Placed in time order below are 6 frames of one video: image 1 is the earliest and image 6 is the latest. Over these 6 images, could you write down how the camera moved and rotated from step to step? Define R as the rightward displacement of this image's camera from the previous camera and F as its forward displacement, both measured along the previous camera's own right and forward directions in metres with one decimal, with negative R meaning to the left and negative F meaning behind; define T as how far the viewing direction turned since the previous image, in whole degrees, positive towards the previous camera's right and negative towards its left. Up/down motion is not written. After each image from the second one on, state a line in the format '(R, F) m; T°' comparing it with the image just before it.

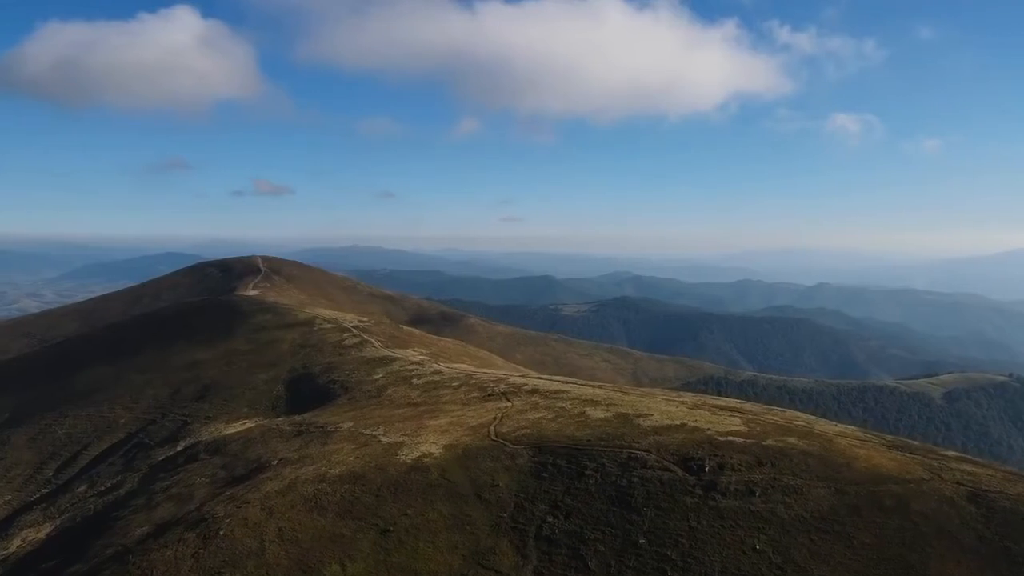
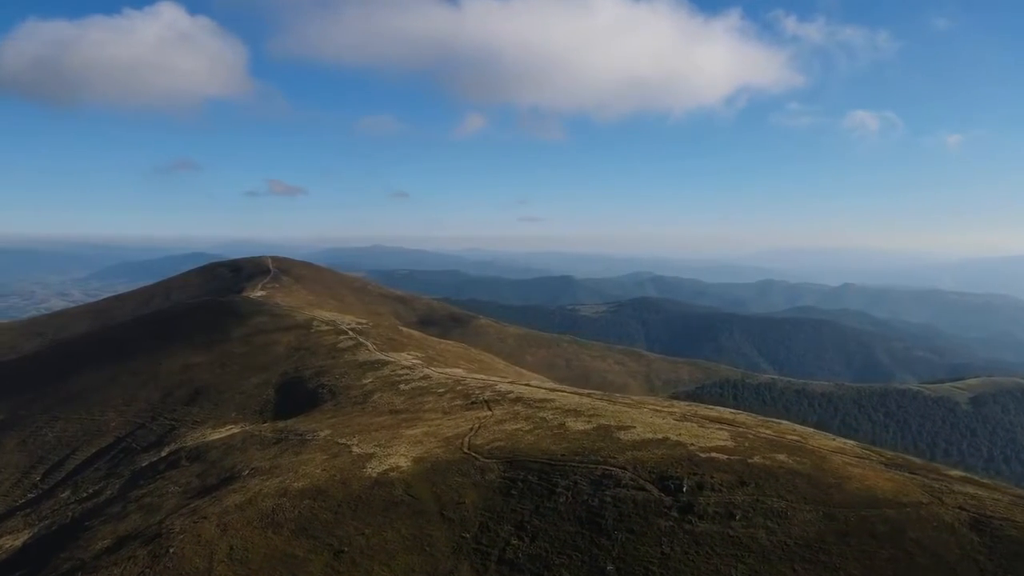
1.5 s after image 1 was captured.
(+3.5, +2.4) m; -2°
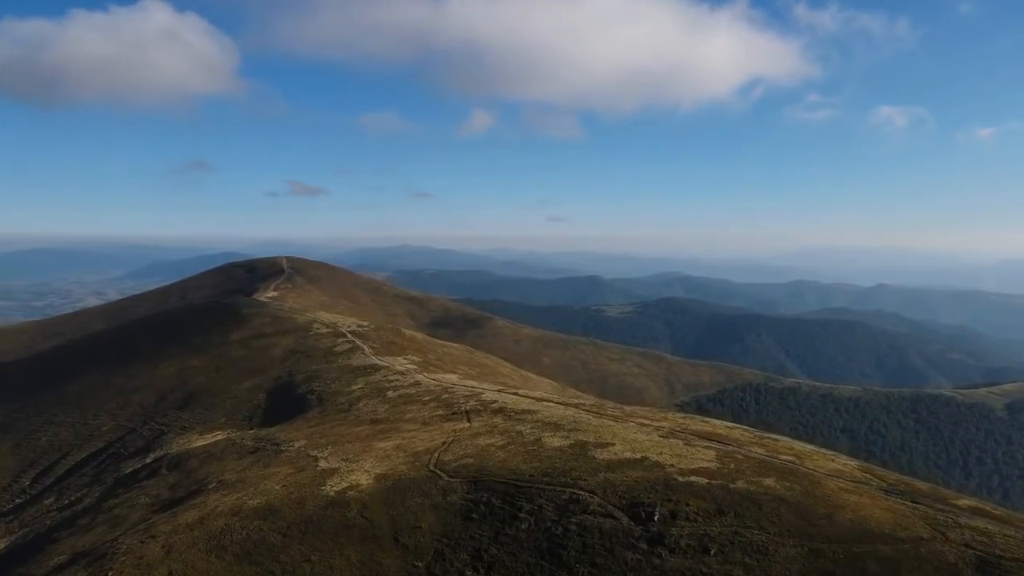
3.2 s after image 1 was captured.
(+4.0, +2.9) m; -2°
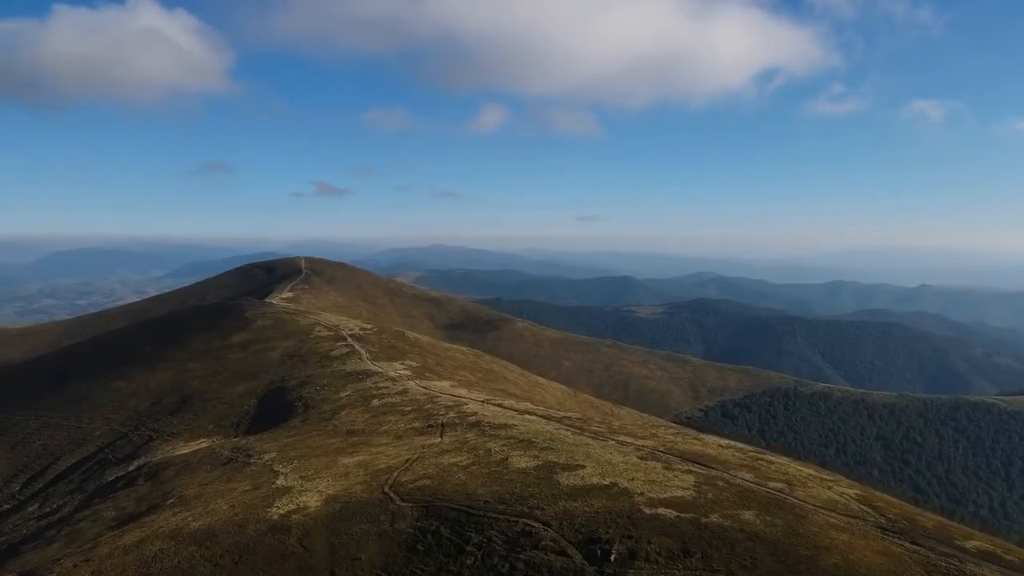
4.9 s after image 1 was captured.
(+4.7, +3.4) m; -3°
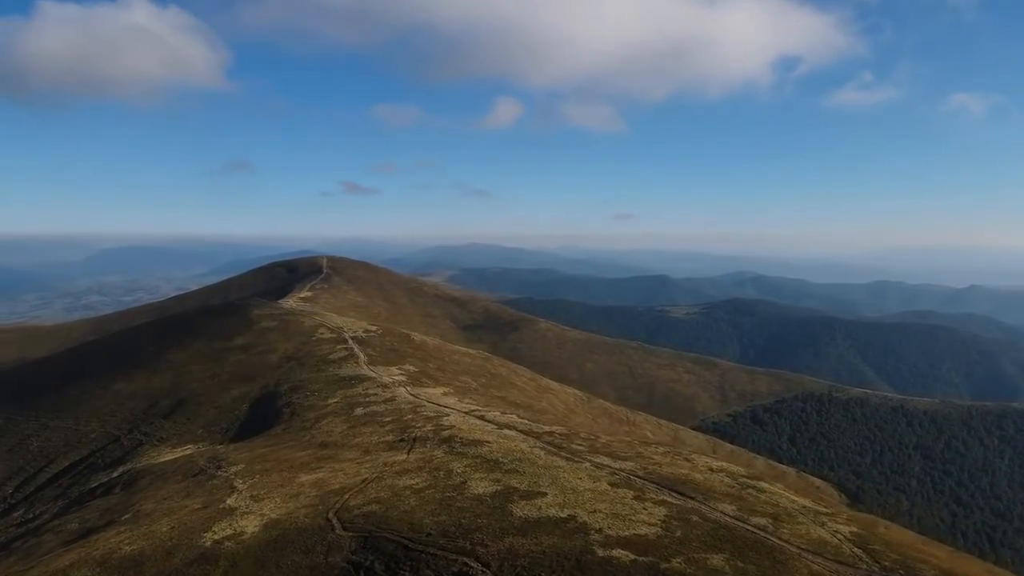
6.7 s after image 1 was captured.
(+5.0, +3.6) m; -3°
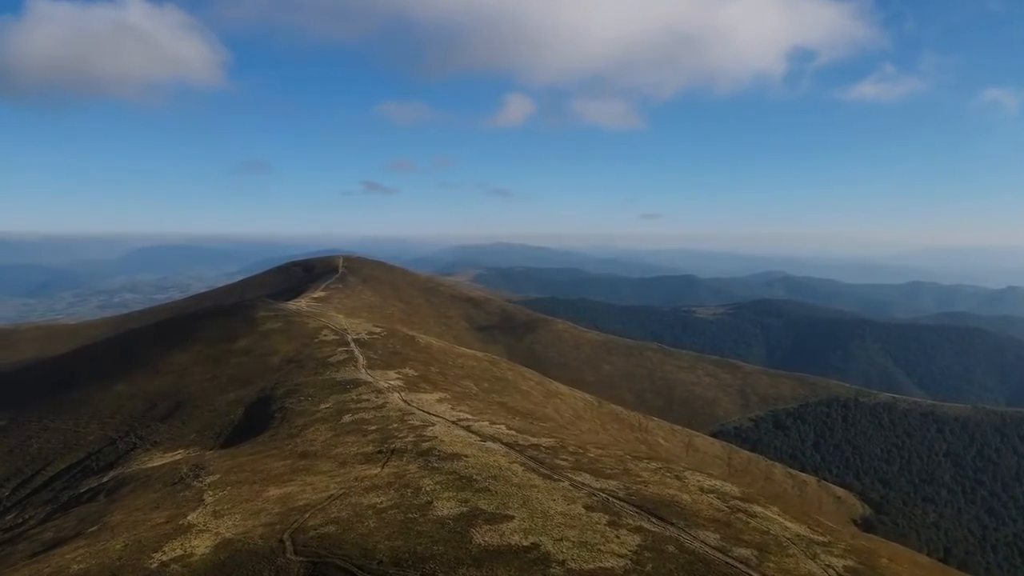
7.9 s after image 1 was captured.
(+3.6, +2.5) m; -2°
